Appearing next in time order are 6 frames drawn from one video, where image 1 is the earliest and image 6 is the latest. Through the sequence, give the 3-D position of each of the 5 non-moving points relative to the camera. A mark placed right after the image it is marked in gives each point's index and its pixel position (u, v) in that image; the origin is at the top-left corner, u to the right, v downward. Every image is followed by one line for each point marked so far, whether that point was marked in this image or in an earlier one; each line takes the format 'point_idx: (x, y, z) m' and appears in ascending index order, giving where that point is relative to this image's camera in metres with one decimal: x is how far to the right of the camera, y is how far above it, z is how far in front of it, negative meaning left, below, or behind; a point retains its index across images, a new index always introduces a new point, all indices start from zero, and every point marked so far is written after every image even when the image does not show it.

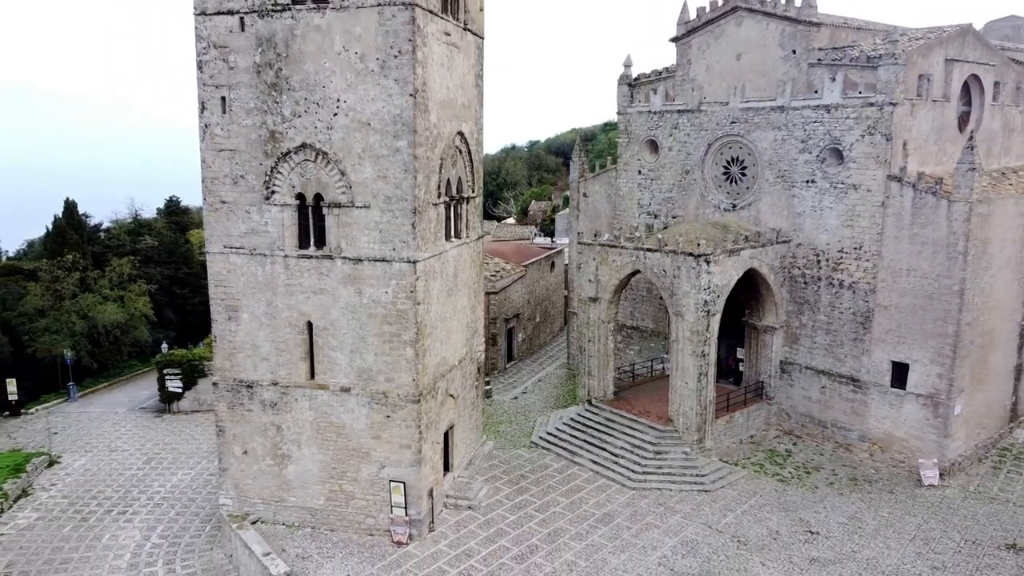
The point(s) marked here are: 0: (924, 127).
0: (+7.6, +3.0, +15.9) m
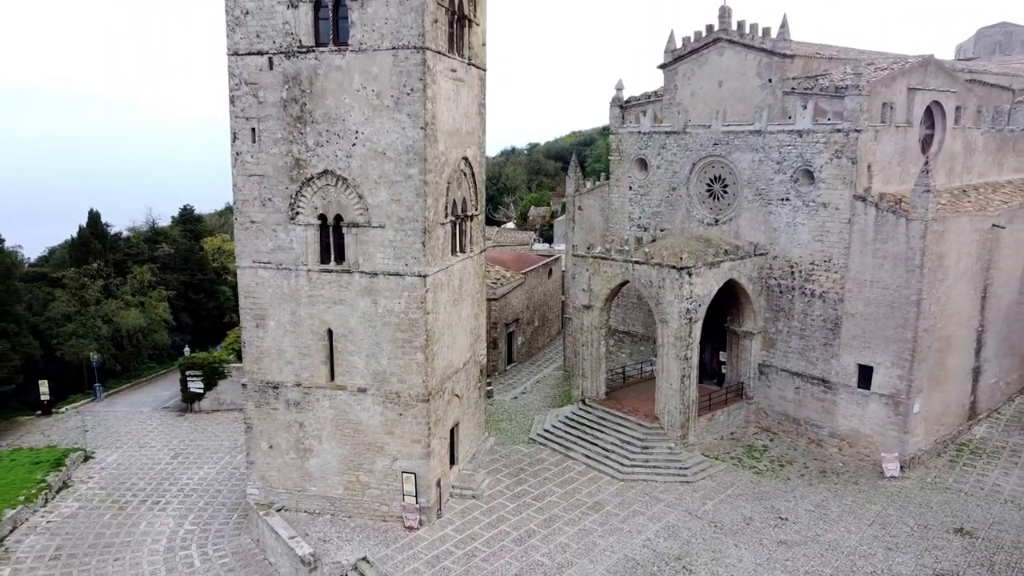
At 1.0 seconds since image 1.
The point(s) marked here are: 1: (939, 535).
0: (+7.6, +2.8, +17.4) m
1: (+7.1, -4.1, +14.3) m
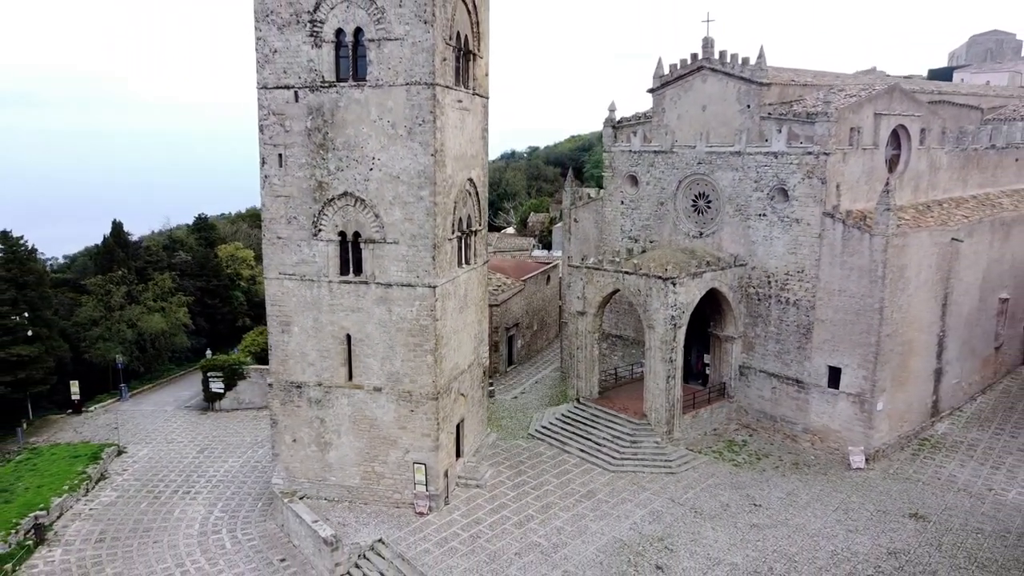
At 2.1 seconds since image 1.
0: (+7.6, +2.6, +19.1) m
1: (+7.1, -4.3, +16.0) m
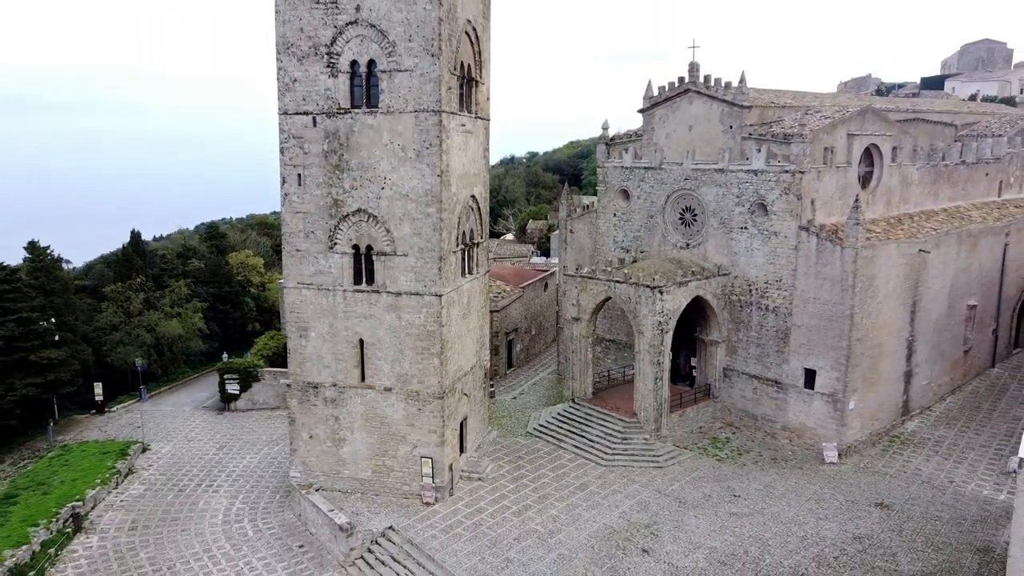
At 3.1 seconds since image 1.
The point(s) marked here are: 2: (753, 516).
0: (+7.5, +2.4, +20.6) m
1: (+7.1, -4.5, +17.5) m
2: (+4.8, -4.6, +17.3) m
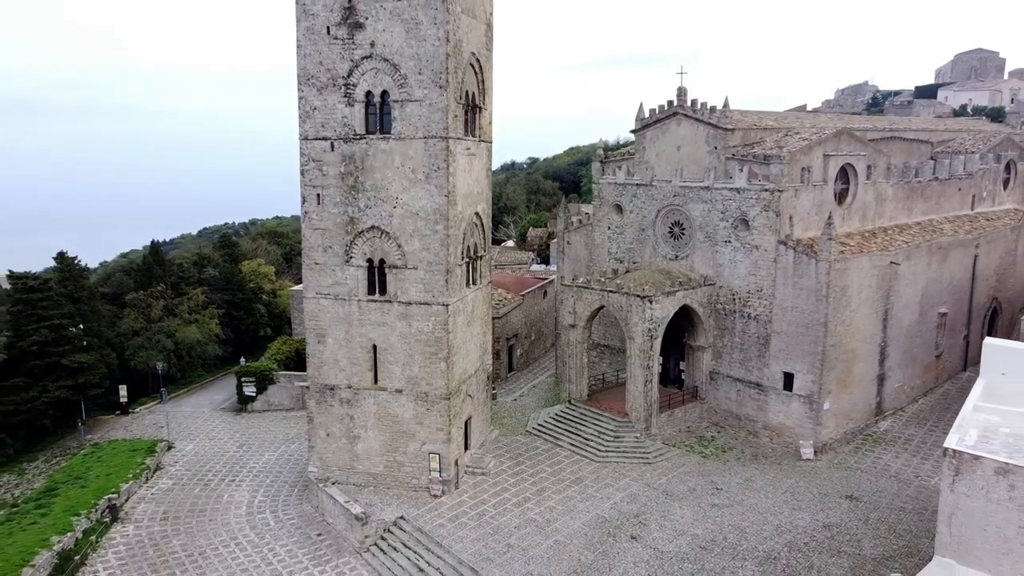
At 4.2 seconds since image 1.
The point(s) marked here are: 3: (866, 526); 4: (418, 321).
0: (+7.6, +2.2, +22.3) m
1: (+7.1, -4.7, +19.1) m
2: (+4.8, -4.8, +19.0) m
3: (+7.3, -4.9, +17.8) m
4: (-2.1, -0.8, +19.5) m
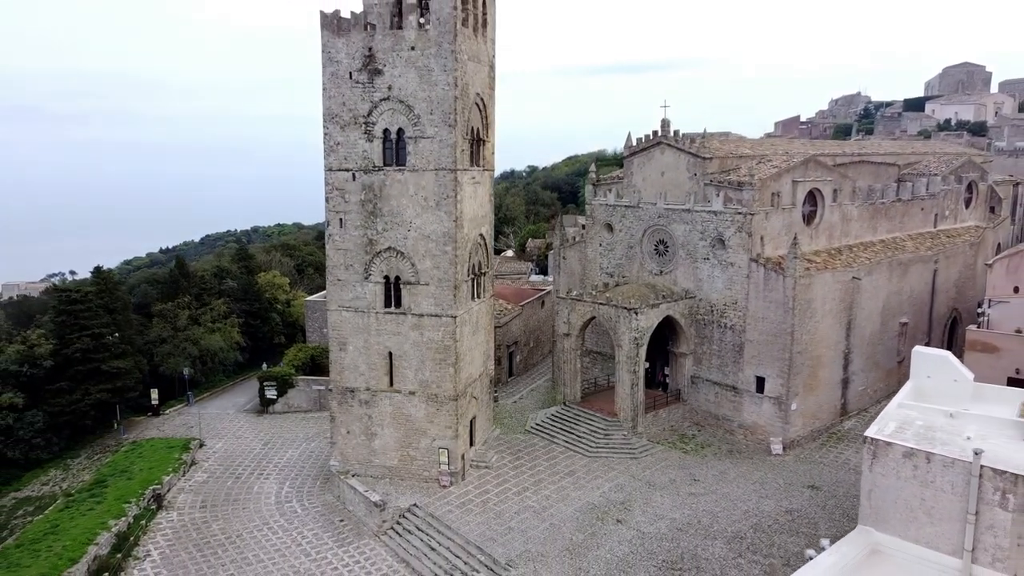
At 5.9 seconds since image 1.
0: (+7.6, +1.8, +24.8) m
1: (+7.1, -5.0, +21.6) m
2: (+4.9, -5.1, +21.5) m
3: (+7.3, -5.2, +20.3) m
4: (-2.1, -1.1, +22.0) m
